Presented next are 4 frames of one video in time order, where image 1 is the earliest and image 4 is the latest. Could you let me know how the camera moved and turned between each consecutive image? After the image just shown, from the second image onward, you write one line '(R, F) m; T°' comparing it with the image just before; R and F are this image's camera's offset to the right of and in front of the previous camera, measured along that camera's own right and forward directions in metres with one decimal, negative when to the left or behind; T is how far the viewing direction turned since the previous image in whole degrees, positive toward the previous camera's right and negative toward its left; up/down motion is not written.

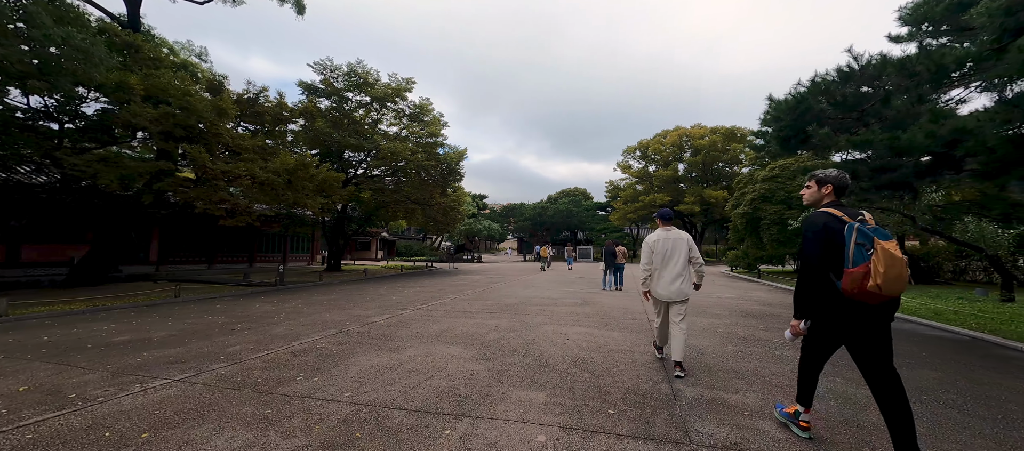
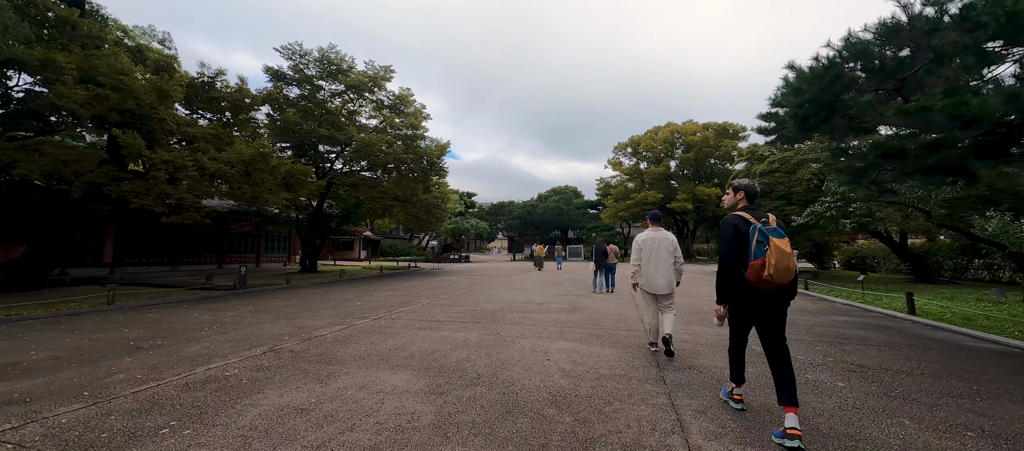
(+0.2, +1.0) m; +1°
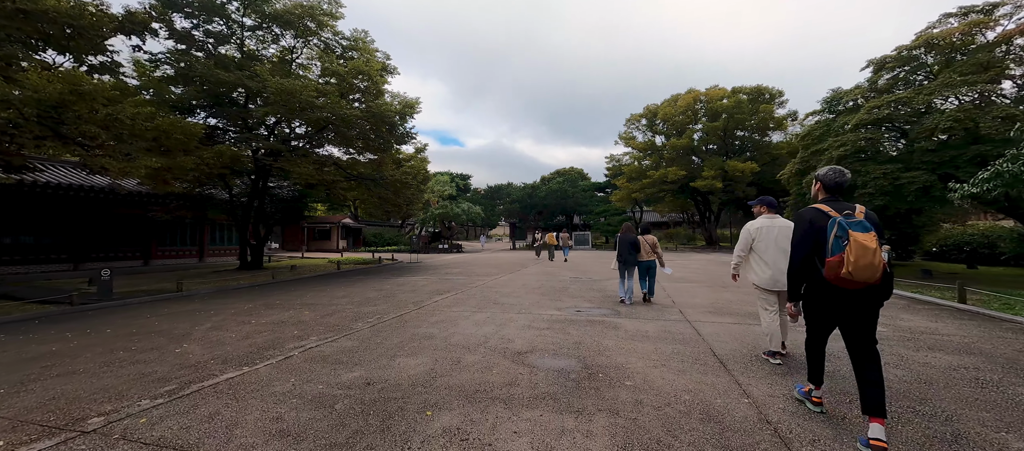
(+0.5, +3.9) m; -1°
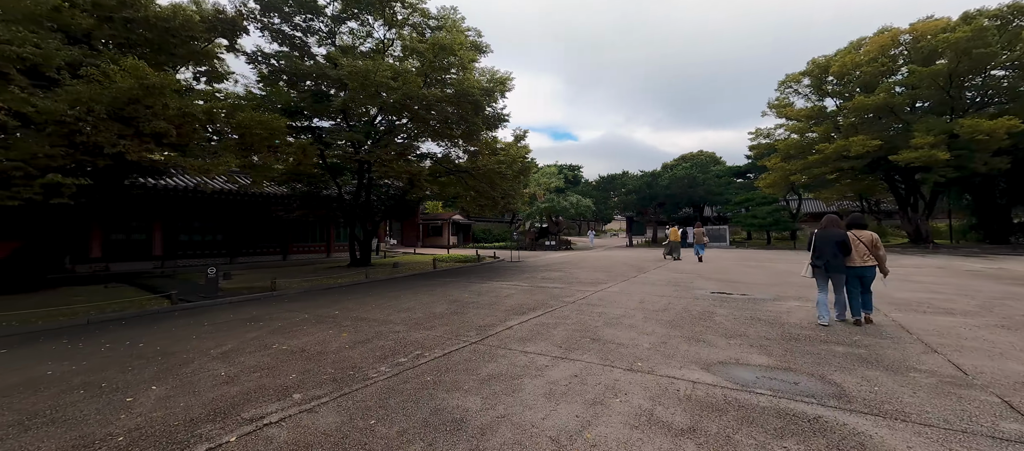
(+0.1, +2.3) m; -17°
